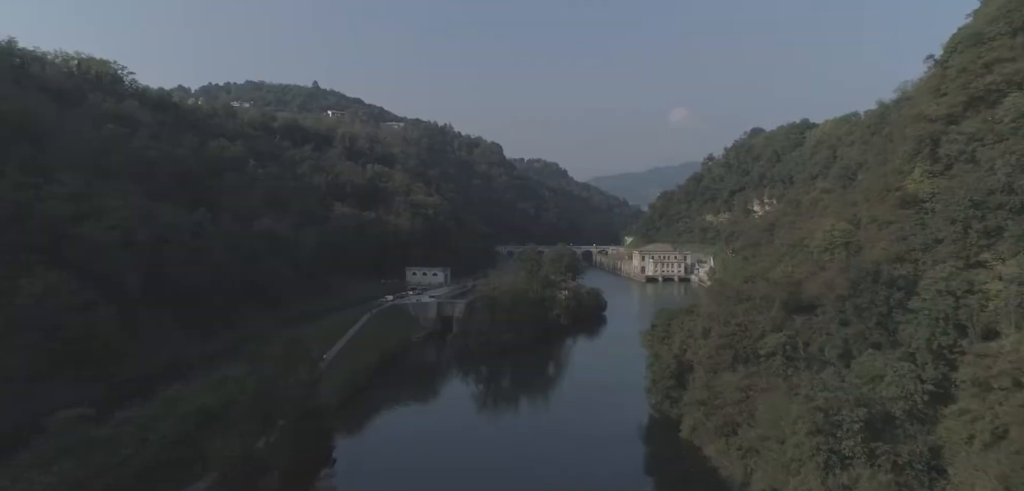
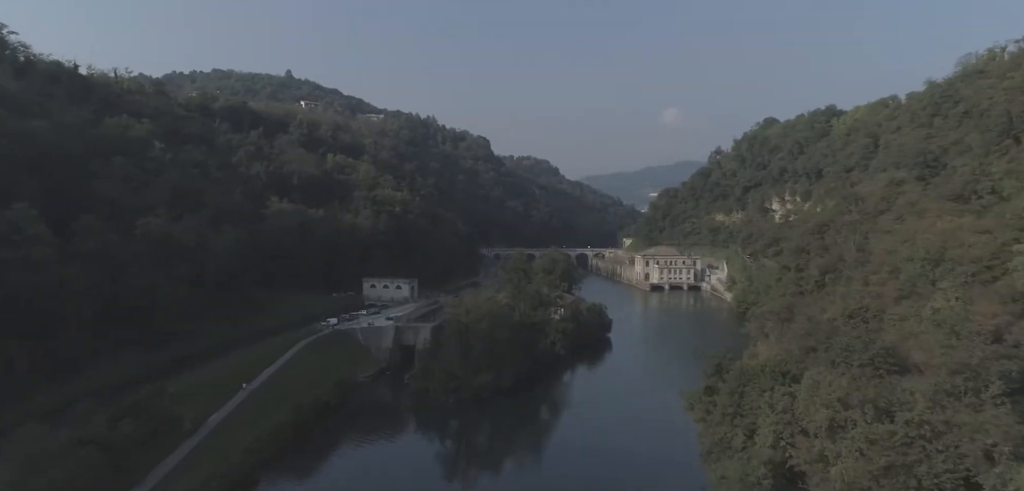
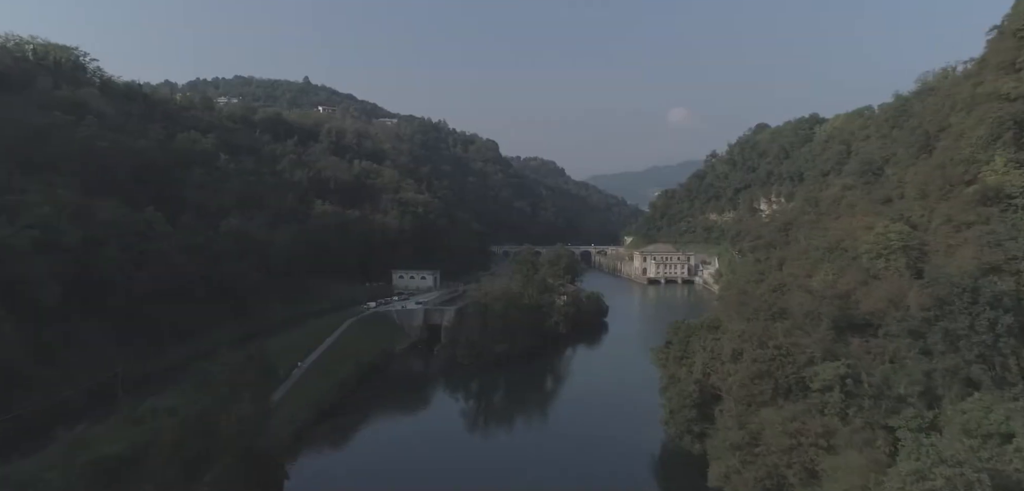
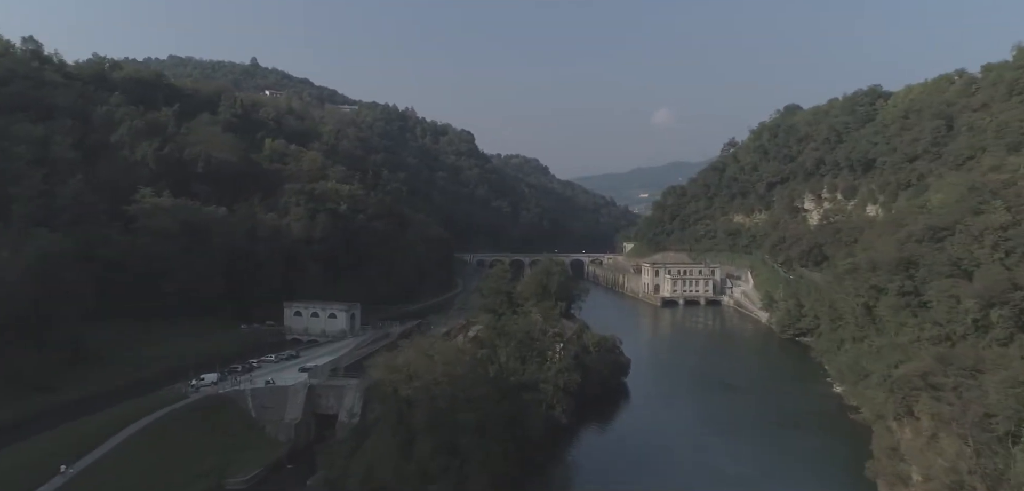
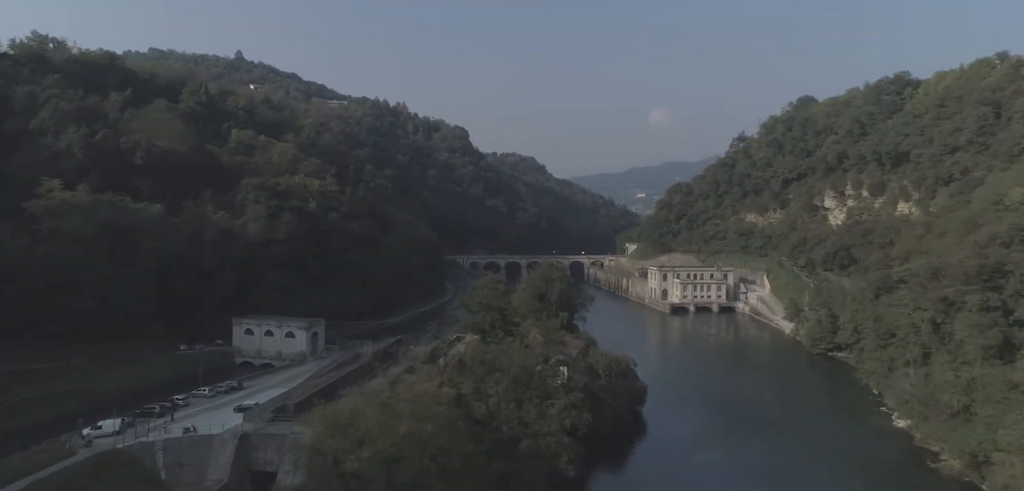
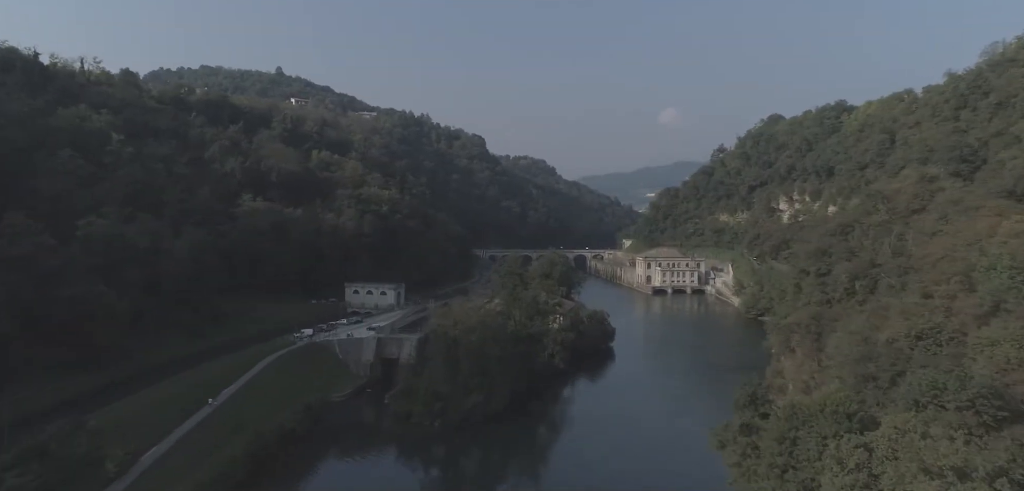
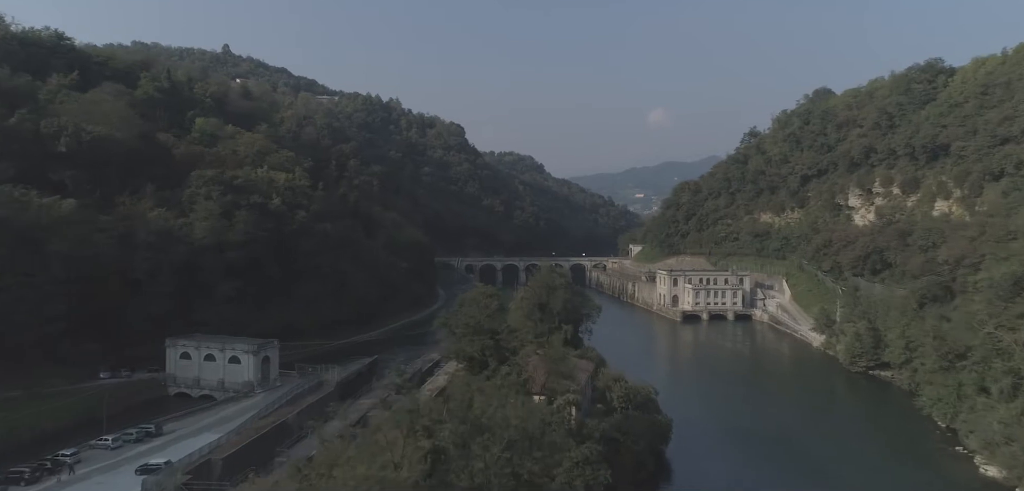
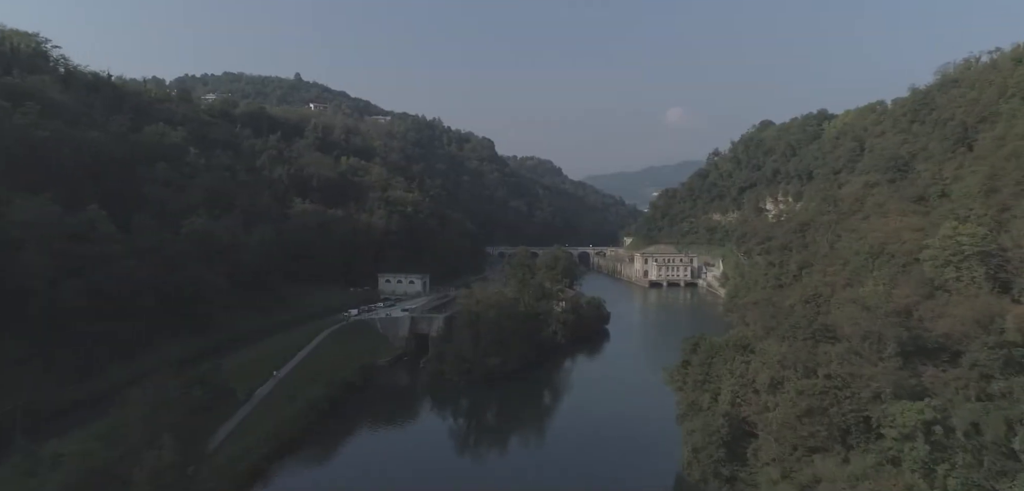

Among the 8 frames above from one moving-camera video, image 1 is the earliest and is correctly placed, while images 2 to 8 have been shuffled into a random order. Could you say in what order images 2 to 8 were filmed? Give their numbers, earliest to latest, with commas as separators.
3, 8, 2, 6, 4, 5, 7
